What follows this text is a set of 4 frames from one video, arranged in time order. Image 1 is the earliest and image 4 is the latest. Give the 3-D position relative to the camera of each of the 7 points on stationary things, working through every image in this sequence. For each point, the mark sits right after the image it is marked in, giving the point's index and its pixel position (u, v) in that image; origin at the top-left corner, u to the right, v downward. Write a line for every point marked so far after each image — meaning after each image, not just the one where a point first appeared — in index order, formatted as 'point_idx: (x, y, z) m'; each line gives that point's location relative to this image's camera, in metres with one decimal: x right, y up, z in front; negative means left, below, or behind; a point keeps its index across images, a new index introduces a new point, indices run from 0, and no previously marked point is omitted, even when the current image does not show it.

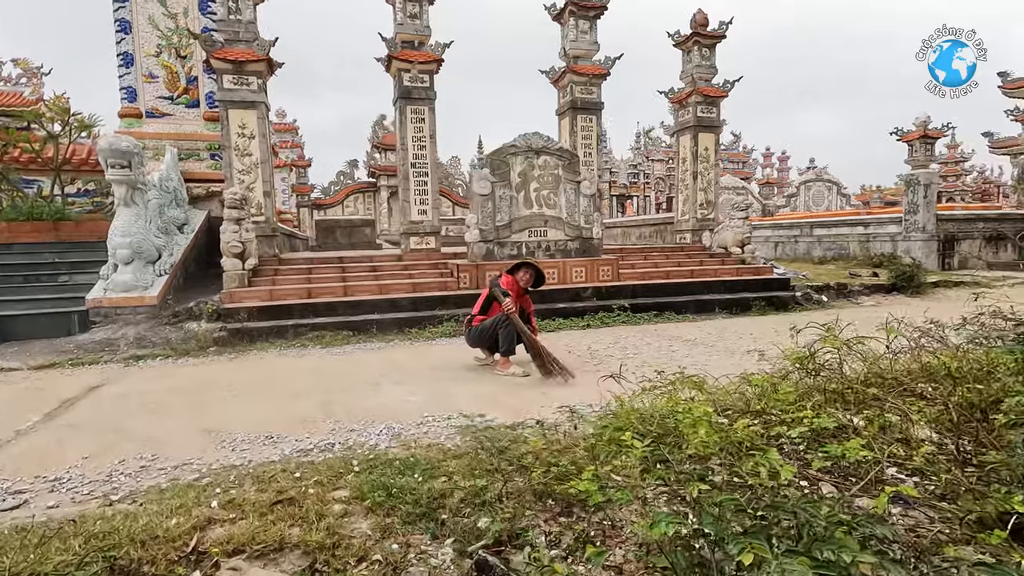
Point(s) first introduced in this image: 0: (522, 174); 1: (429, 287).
0: (+0.2, +1.7, +7.8) m
1: (-1.1, 0.0, +7.3) m
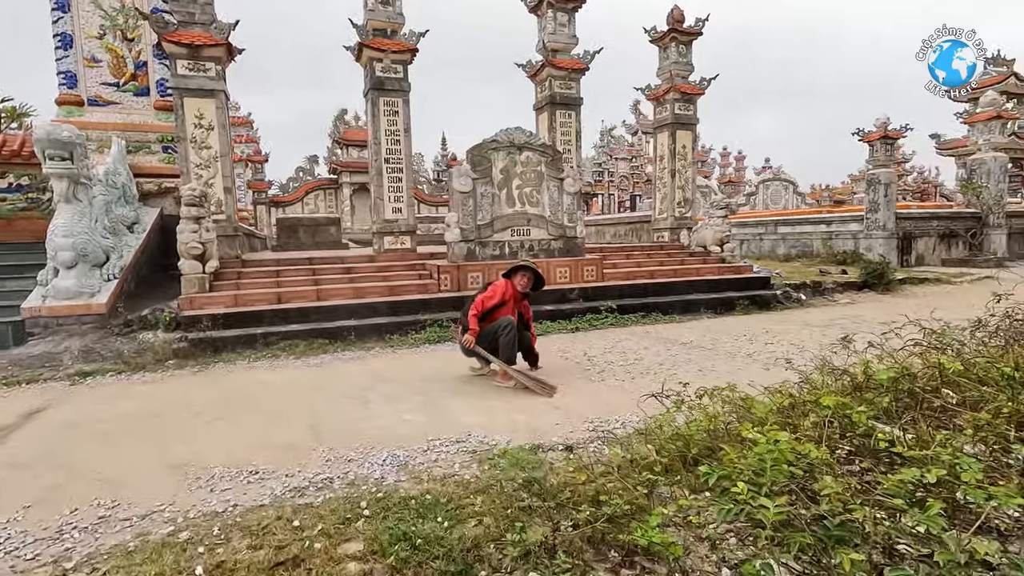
0: (-0.1, +1.6, +7.5) m
1: (-1.3, 0.0, +6.8) m
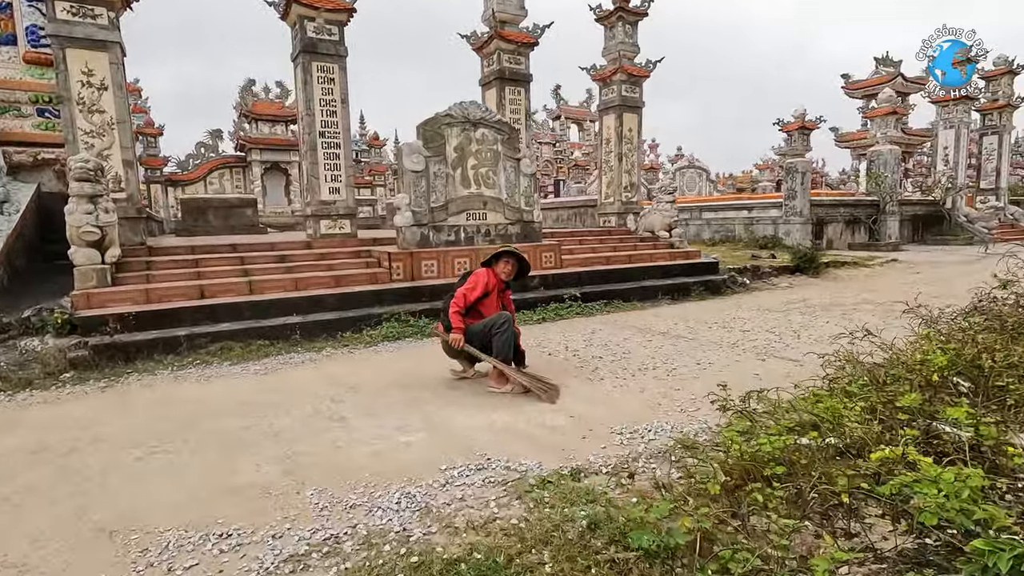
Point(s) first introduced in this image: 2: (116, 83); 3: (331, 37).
0: (-0.7, +1.8, +6.8) m
1: (-1.8, +0.1, +6.1) m
2: (-4.7, +2.4, +6.3) m
3: (-2.5, +3.5, +7.4) m
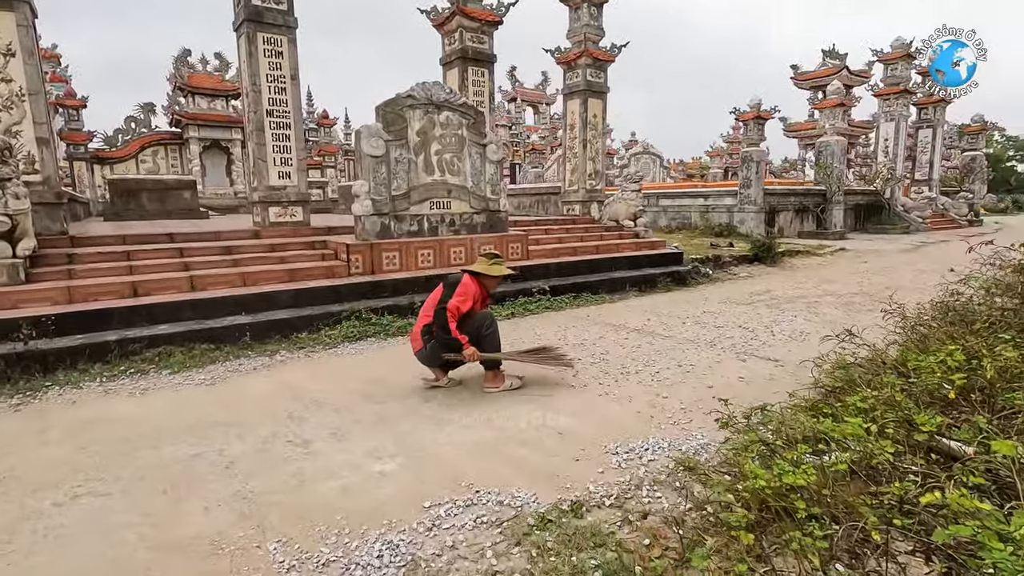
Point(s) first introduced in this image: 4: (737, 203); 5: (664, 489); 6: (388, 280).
0: (-1.1, +1.9, +6.4) m
1: (-2.1, +0.1, +5.6) m
2: (-5.0, +2.5, +5.5) m
3: (-3.0, +3.6, +6.8) m
4: (+6.7, +2.5, +15.8) m
5: (+0.7, -0.9, +2.3) m
6: (-1.3, +0.1, +5.7) m
